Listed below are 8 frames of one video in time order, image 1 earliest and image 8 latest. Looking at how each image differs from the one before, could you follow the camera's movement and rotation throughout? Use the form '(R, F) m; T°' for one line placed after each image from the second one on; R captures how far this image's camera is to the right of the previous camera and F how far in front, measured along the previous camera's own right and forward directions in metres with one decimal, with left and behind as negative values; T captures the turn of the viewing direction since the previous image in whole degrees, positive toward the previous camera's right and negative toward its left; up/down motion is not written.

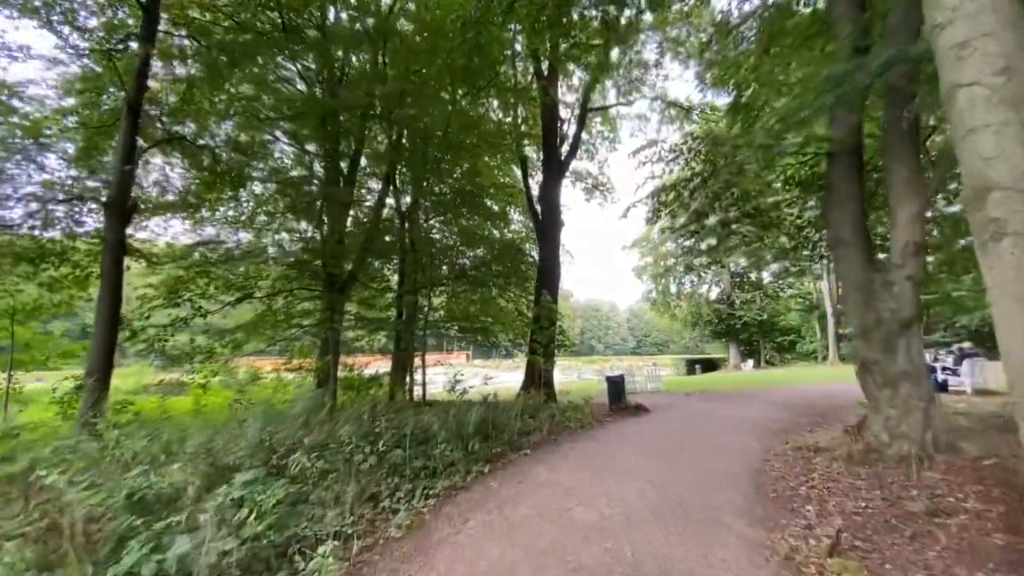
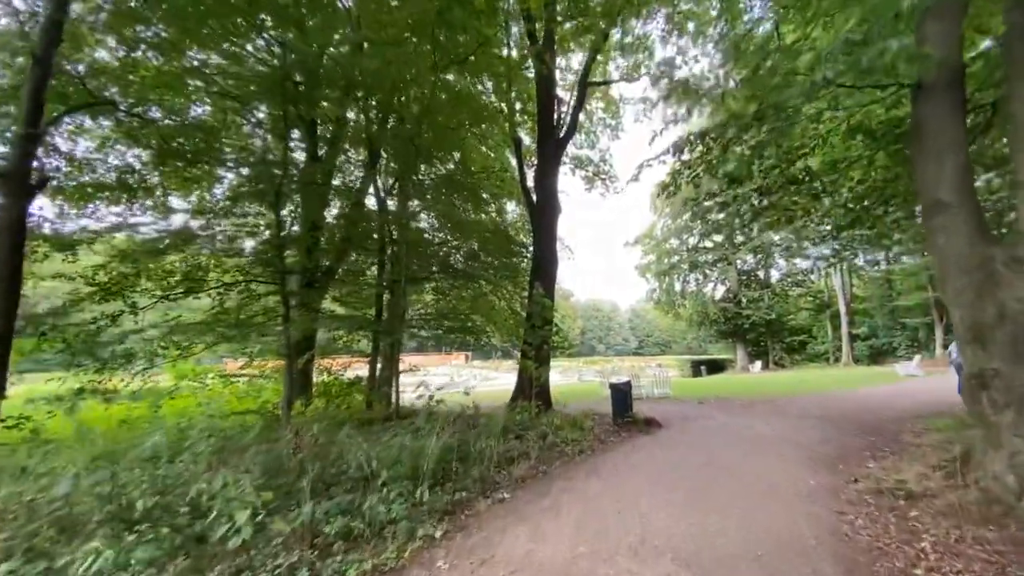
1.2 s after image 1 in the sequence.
(+0.2, +1.4) m; 0°
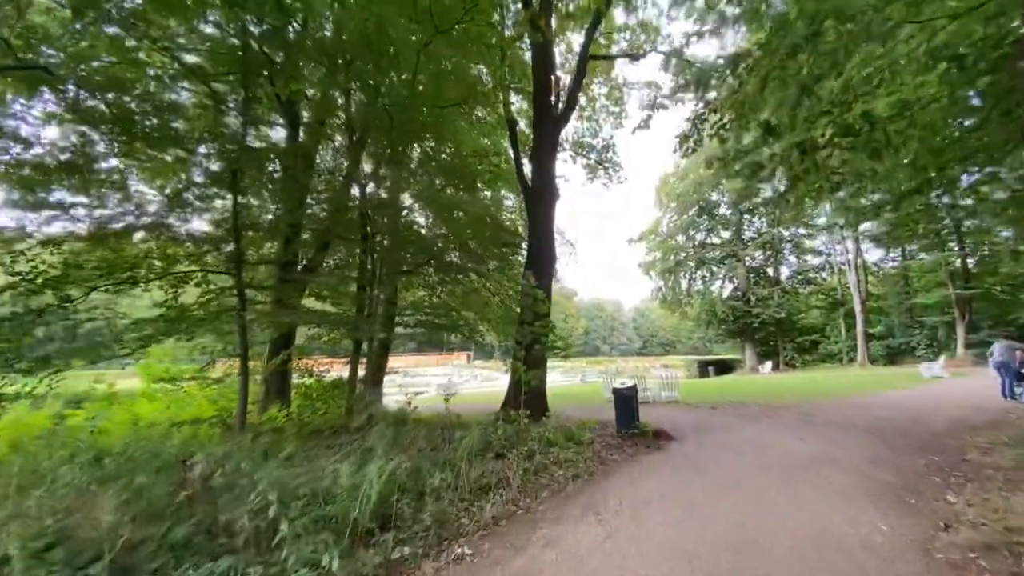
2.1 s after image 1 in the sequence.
(+0.2, +1.0) m; 0°
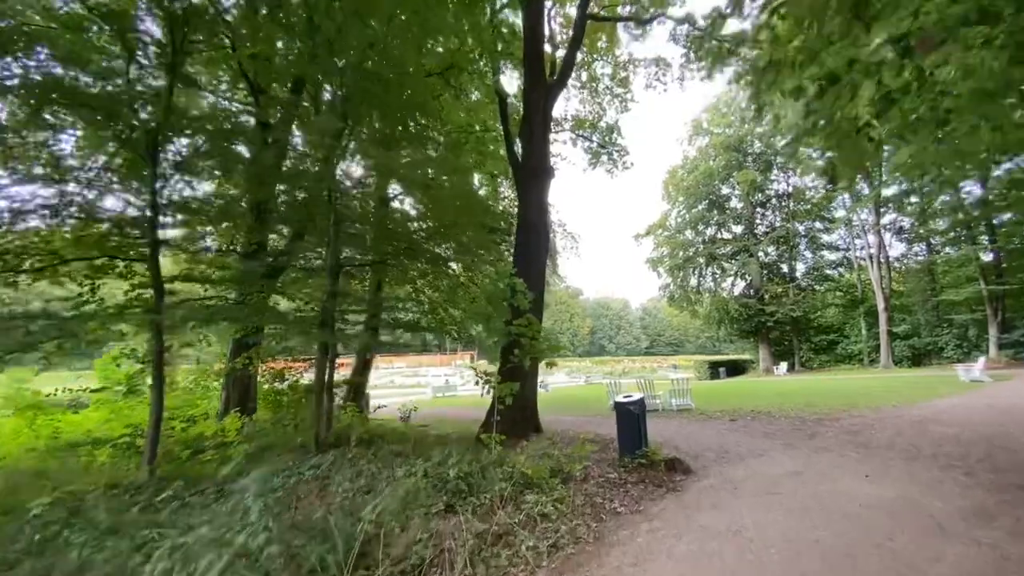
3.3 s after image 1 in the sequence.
(+0.4, +1.3) m; -1°
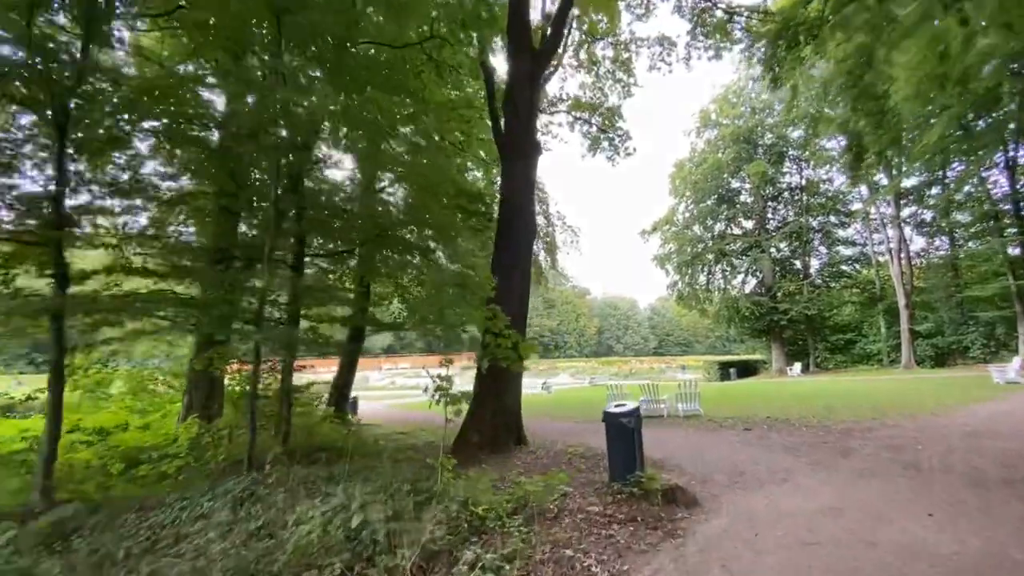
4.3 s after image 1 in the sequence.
(+0.4, +1.0) m; -1°
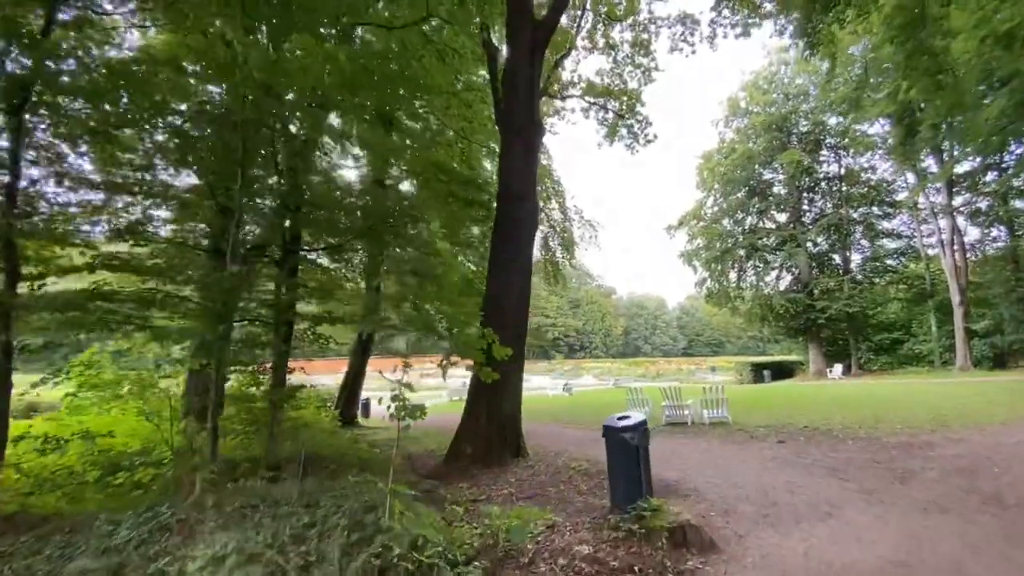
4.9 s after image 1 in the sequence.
(+0.4, +0.7) m; -3°
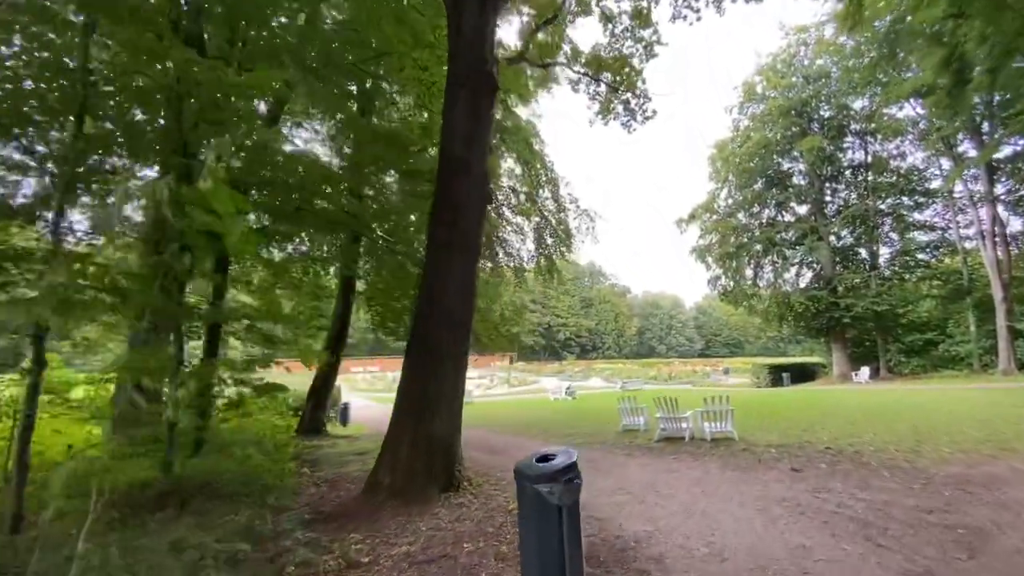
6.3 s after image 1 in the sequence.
(+0.9, +1.2) m; -2°
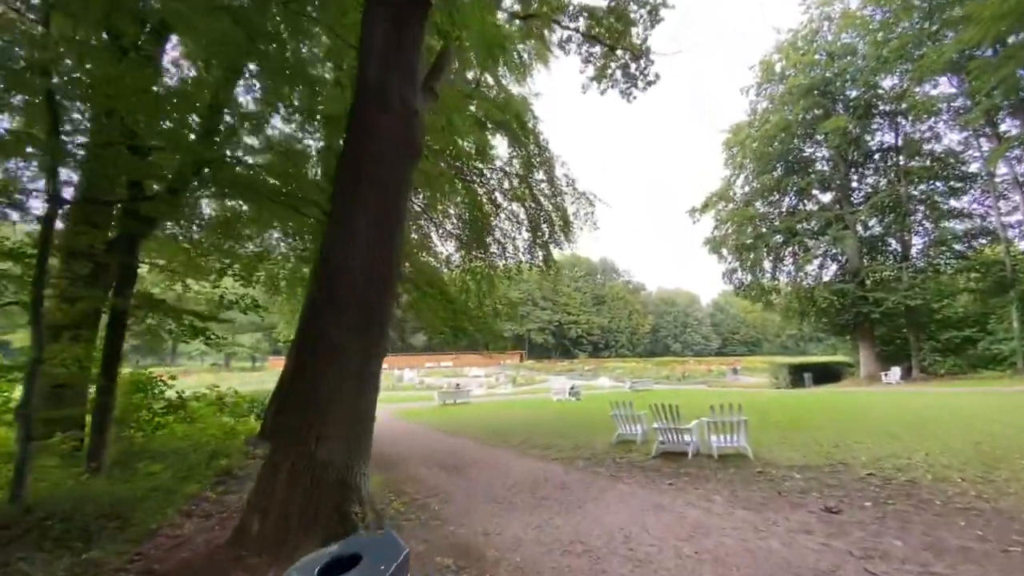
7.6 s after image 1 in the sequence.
(+0.7, +1.3) m; -2°
